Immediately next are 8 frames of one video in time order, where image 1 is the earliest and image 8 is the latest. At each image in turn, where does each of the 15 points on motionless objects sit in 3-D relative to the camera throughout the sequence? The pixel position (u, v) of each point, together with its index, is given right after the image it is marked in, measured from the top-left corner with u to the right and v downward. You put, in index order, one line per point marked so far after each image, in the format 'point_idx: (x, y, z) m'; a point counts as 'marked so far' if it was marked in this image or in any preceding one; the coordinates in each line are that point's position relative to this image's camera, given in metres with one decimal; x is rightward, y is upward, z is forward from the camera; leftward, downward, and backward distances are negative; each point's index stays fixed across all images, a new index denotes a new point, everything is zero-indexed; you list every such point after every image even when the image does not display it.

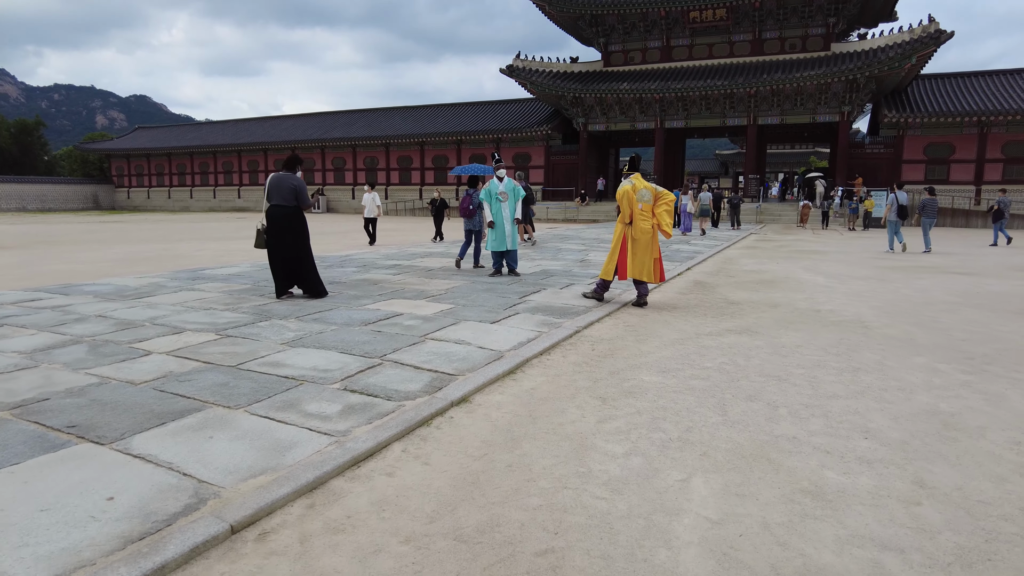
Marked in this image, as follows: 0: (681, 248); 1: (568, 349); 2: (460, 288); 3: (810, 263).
0: (+3.1, +0.7, +12.2) m
1: (+0.4, -0.4, +4.3) m
2: (-0.5, 0.0, +6.6) m
3: (+4.6, +0.4, +10.3) m
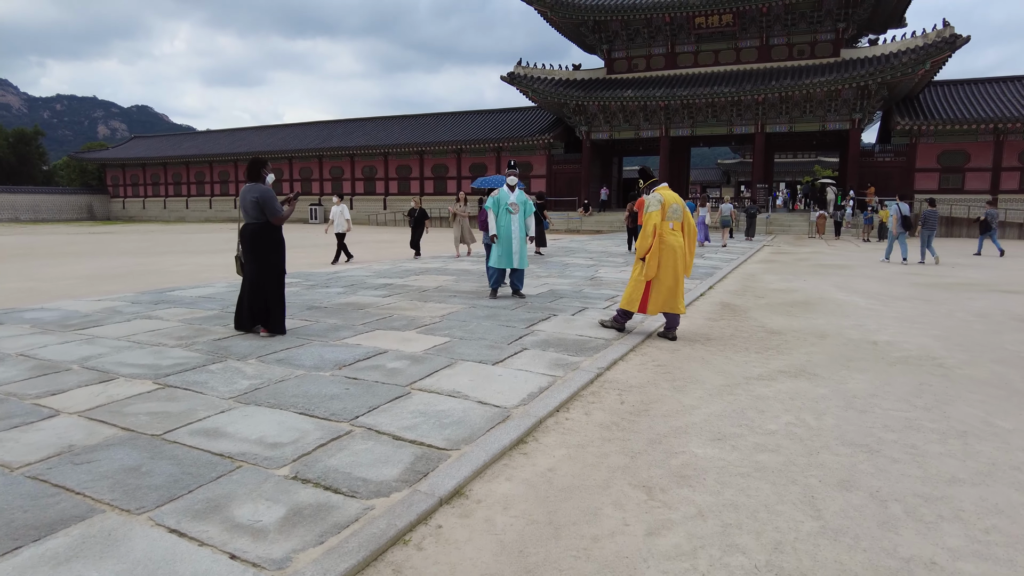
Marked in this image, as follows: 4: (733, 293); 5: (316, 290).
0: (+3.1, +0.4, +11.3) m
1: (+0.4, -0.6, +3.4) m
2: (-0.5, -0.2, +5.7) m
3: (+4.6, +0.1, +9.5) m
4: (+2.6, -0.1, +7.9) m
5: (-2.2, 0.0, +7.4) m
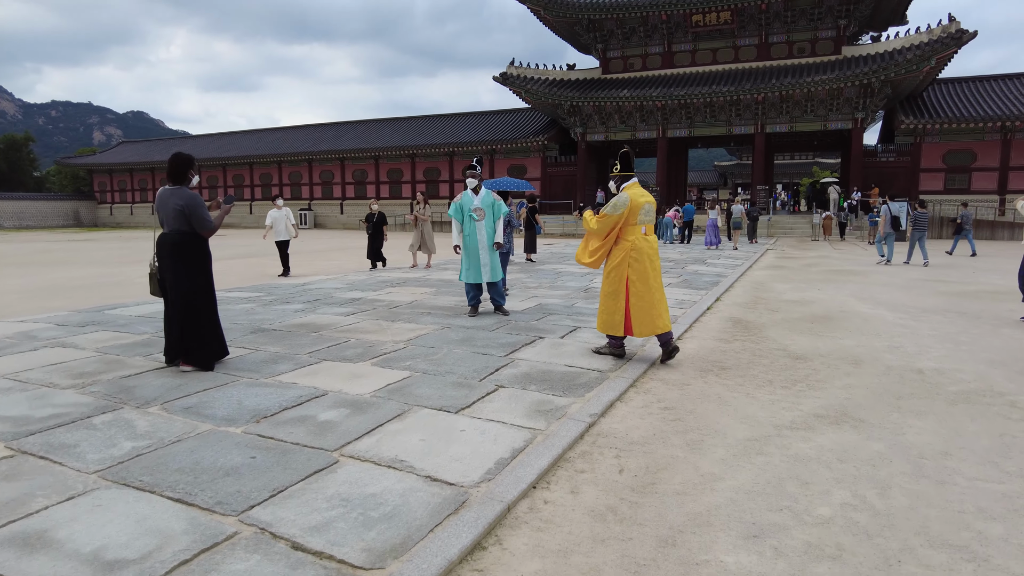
0: (+2.9, +0.3, +10.5) m
1: (+0.3, -0.7, +2.6) m
2: (-0.6, -0.4, +4.9) m
3: (+4.5, 0.0, +8.6) m
4: (+2.4, -0.2, +7.0) m
5: (-2.4, -0.2, +6.6) m
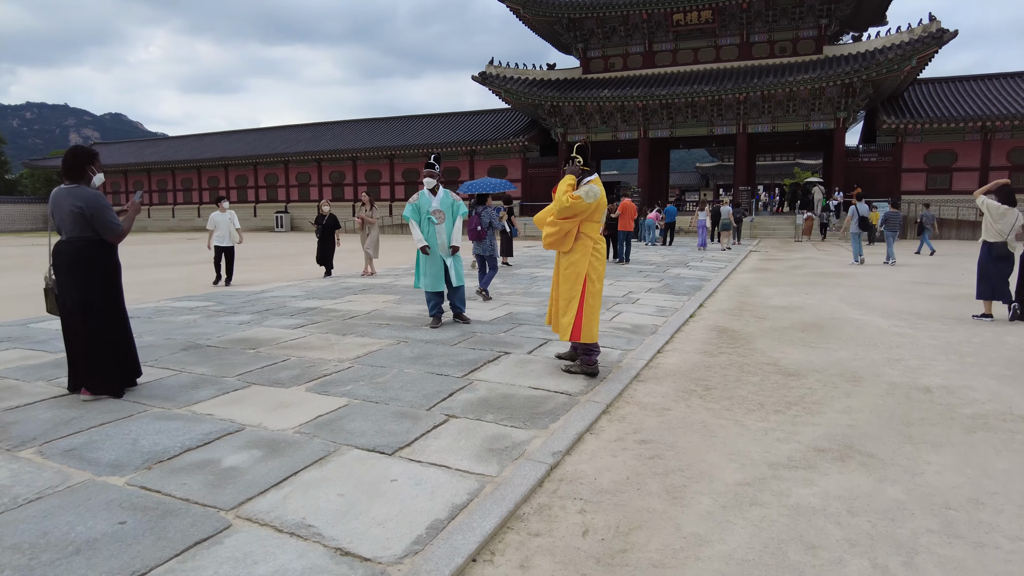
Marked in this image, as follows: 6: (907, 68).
0: (+2.6, +0.2, +10.1) m
1: (+0.1, -0.8, +2.1) m
2: (-0.9, -0.4, +4.3) m
3: (+4.1, -0.1, +8.2) m
4: (+2.1, -0.3, +6.6) m
5: (-2.7, -0.3, +6.0) m
6: (+11.6, +6.4, +19.6) m
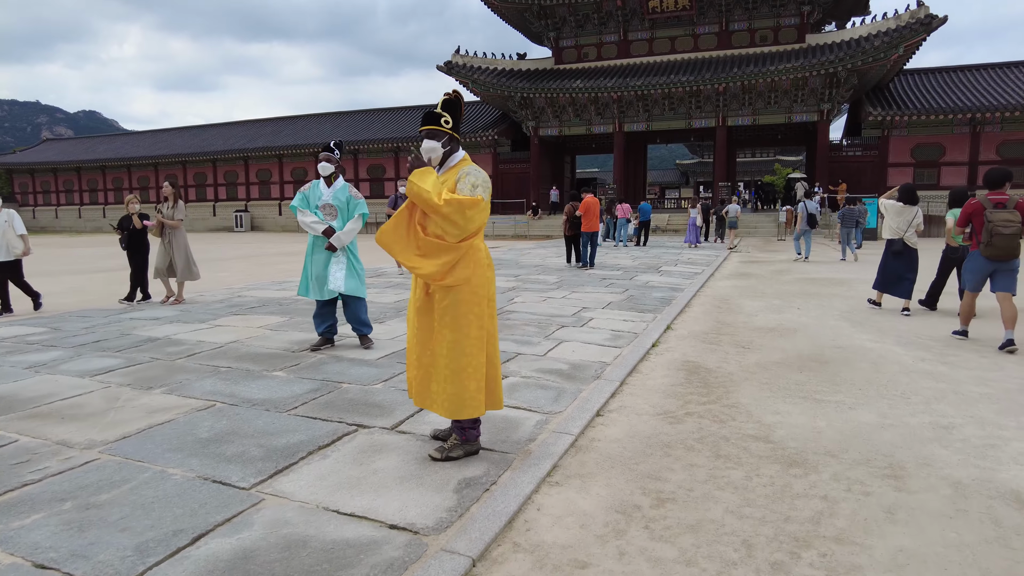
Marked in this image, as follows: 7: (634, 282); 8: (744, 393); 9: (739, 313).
0: (+1.8, +0.1, +8.6) m
1: (-0.5, -1.0, +0.5) m
2: (-1.5, -0.6, +2.8) m
3: (+3.4, -0.2, +6.8) m
4: (+1.4, -0.4, +5.1) m
5: (-3.3, -0.5, +4.4) m
6: (+10.5, +6.4, +18.4) m
7: (+1.6, +0.1, +8.6) m
8: (+1.3, -0.6, +3.7) m
9: (+2.2, -0.2, +6.3) m
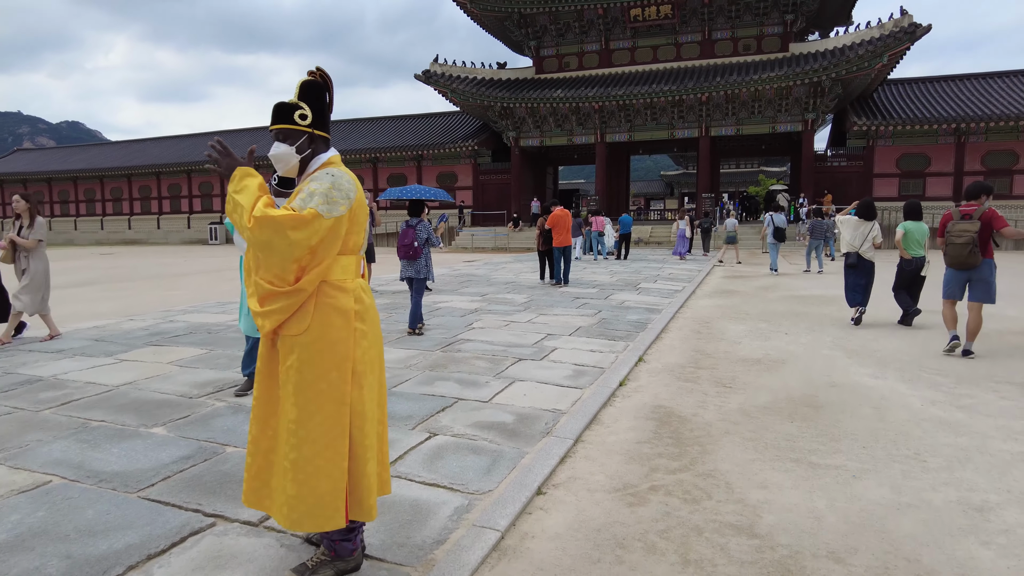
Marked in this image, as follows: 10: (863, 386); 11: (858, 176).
0: (+1.4, -0.2, +7.9) m
1: (-0.8, -1.1, -0.2) m
2: (-1.8, -0.8, +2.0) m
3: (+3.0, -0.4, +6.2) m
4: (+1.1, -0.6, +4.4) m
5: (-3.7, -0.7, +3.7) m
6: (+9.9, +6.0, +18.0) m
7: (+1.2, -0.2, +8.0) m
8: (+1.0, -0.7, +3.0) m
9: (+1.8, -0.4, +5.7) m
10: (+2.2, -0.6, +4.2) m
11: (+10.3, +3.3, +19.8) m
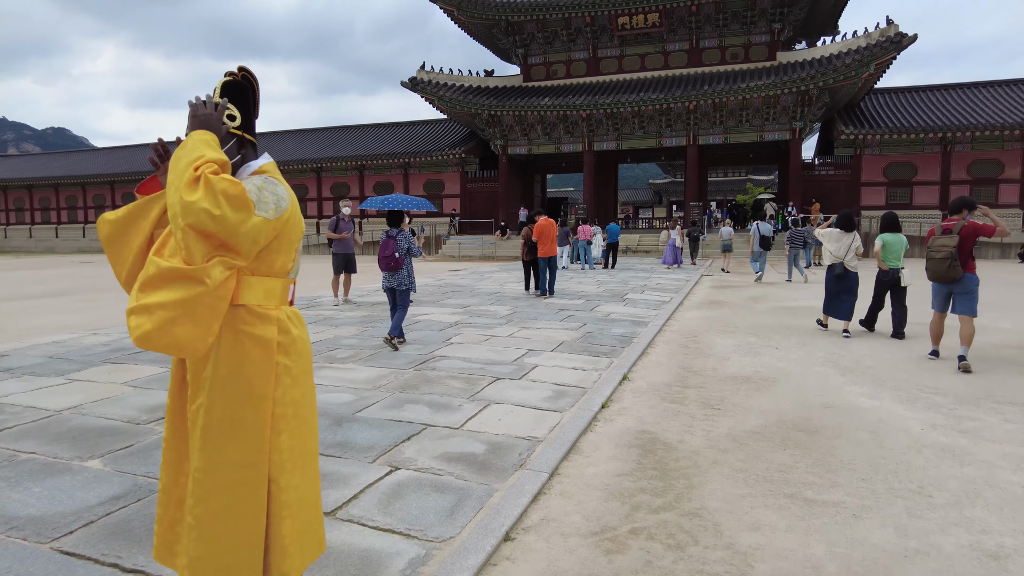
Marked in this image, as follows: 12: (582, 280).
0: (+1.2, -0.3, +7.7) m
1: (-0.8, -1.1, -0.5) m
2: (-1.9, -0.9, +1.7) m
3: (+2.8, -0.5, +5.9) m
4: (+0.9, -0.7, +4.2) m
5: (-3.8, -0.8, +3.3) m
6: (+9.6, +5.8, +17.9) m
7: (+1.0, -0.3, +7.7) m
8: (+0.8, -0.8, +2.8) m
9: (+1.6, -0.6, +5.4) m
10: (+2.0, -0.7, +3.9) m
11: (+9.9, +3.1, +19.7) m
12: (+1.3, +0.2, +12.1) m
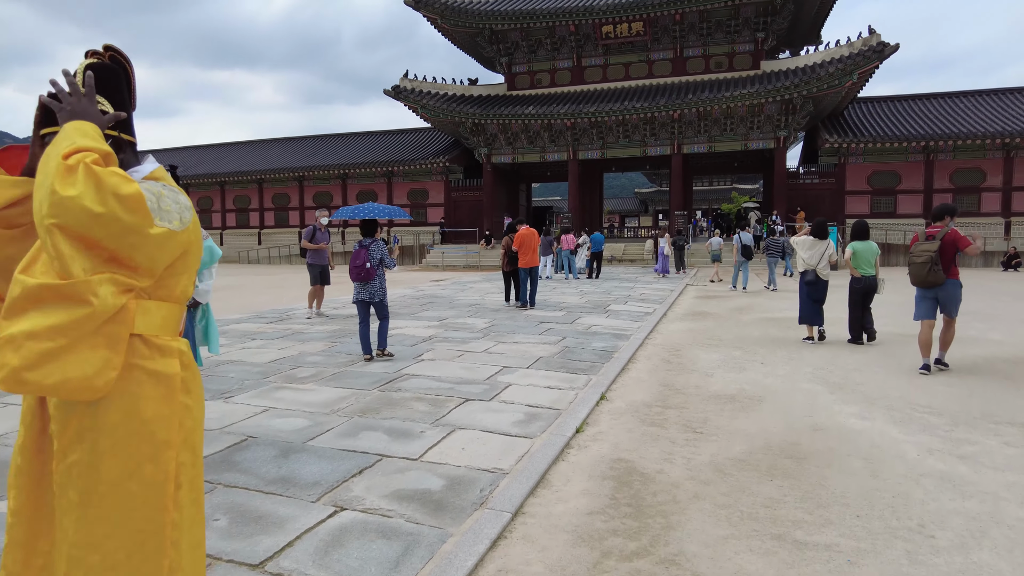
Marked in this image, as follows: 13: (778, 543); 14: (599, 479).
0: (+0.9, -0.4, +7.4) m
1: (-0.9, -1.2, -0.8) m
2: (-2.1, -0.9, +1.4) m
3: (+2.6, -0.6, +5.7) m
4: (+0.8, -0.8, +3.9) m
5: (-4.0, -0.8, +3.0) m
6: (+9.1, +5.5, +17.9) m
7: (+0.7, -0.4, +7.5) m
8: (+0.7, -0.9, +2.5) m
9: (+1.4, -0.7, +5.2) m
10: (+1.9, -0.8, +3.7) m
11: (+9.4, +2.8, +19.7) m
12: (+0.9, 0.0, +11.9) m
13: (+0.9, -0.9, +2.3) m
14: (+0.4, -0.9, +3.0) m
